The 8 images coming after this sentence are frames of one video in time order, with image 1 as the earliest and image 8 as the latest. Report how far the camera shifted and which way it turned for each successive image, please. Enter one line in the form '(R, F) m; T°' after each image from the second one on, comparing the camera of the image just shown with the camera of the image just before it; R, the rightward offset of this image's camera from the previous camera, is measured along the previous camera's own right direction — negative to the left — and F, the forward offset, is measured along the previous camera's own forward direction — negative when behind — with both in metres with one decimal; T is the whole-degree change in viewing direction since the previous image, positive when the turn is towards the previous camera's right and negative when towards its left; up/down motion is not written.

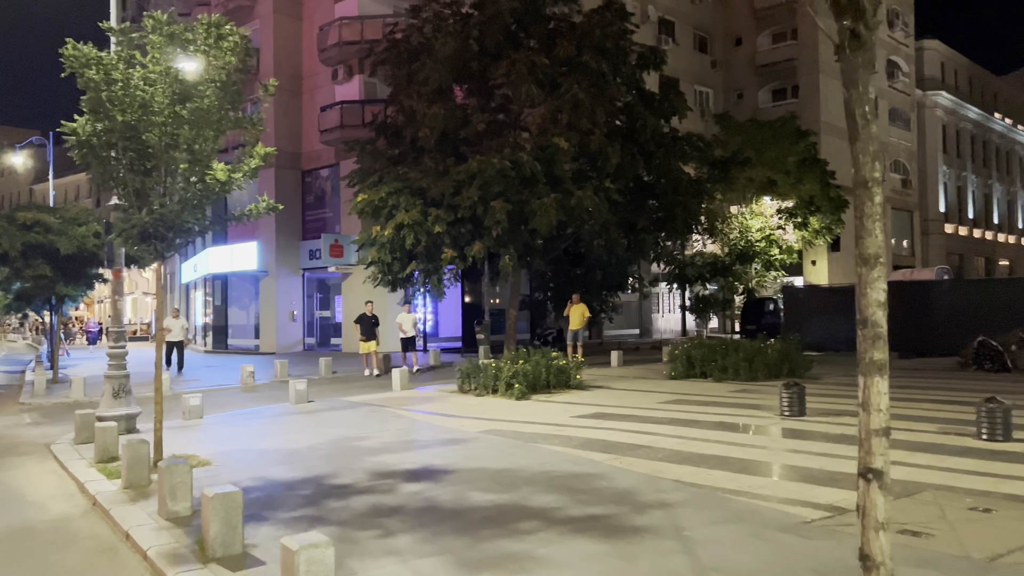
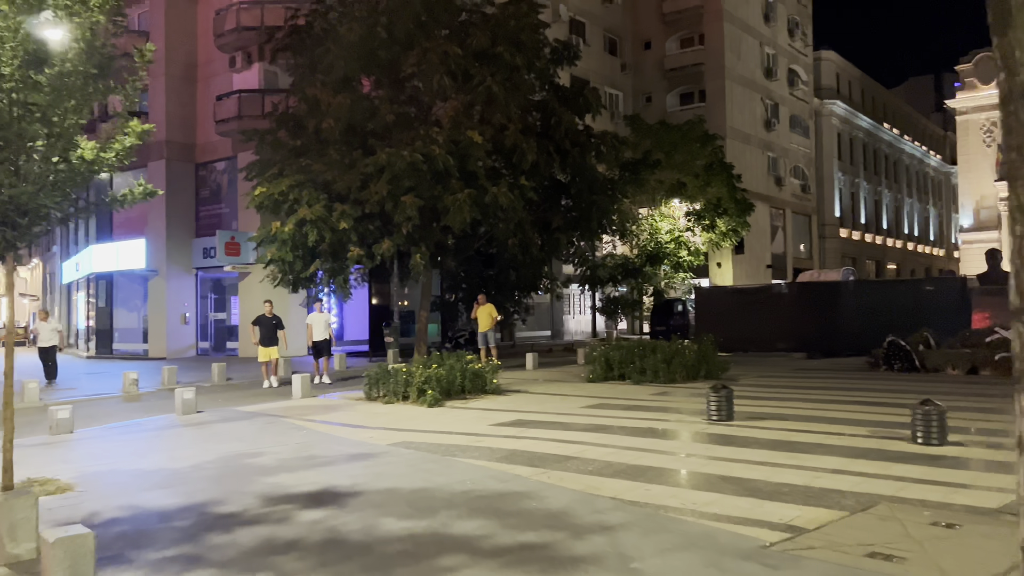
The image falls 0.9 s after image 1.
(-0.1, +0.8) m; +7°
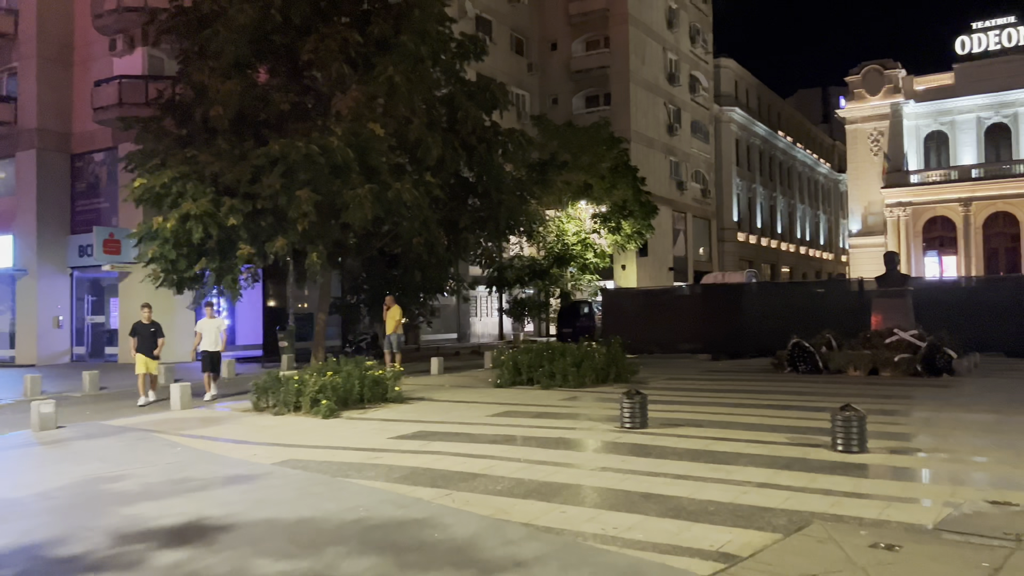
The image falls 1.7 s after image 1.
(0.0, +0.7) m; +7°
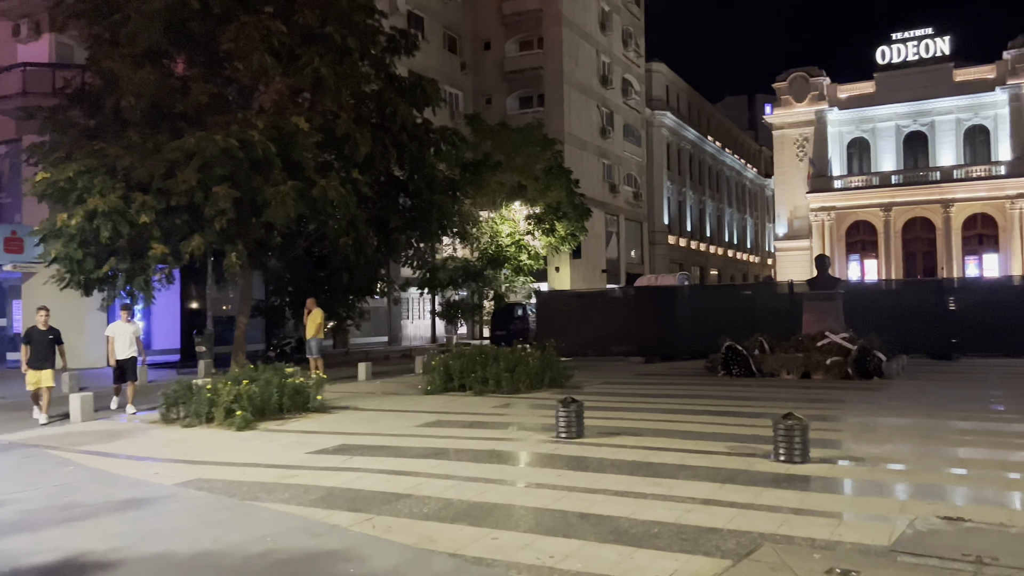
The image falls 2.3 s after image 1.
(0.0, +0.5) m; +5°
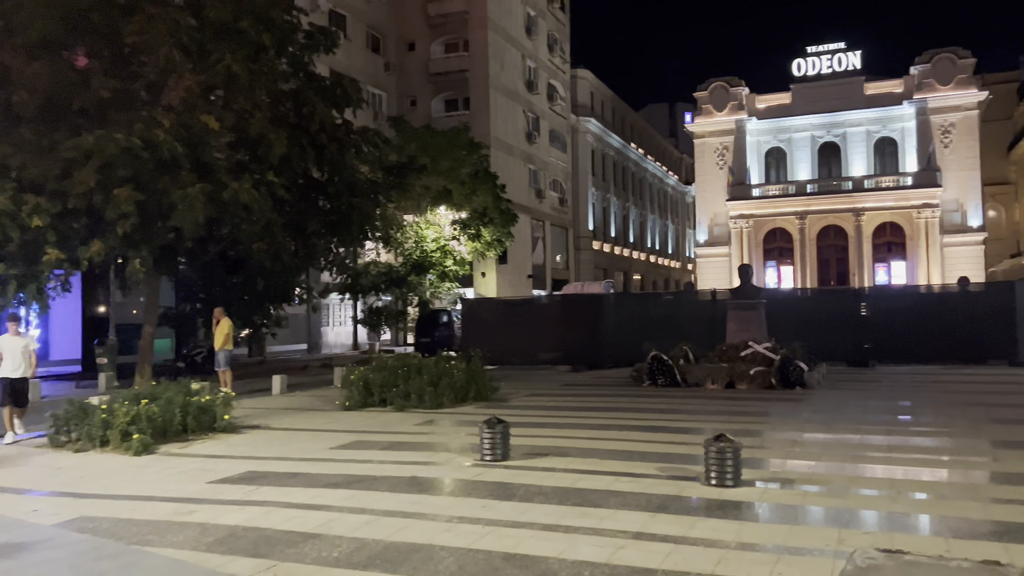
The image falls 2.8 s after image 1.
(0.0, +0.4) m; +5°
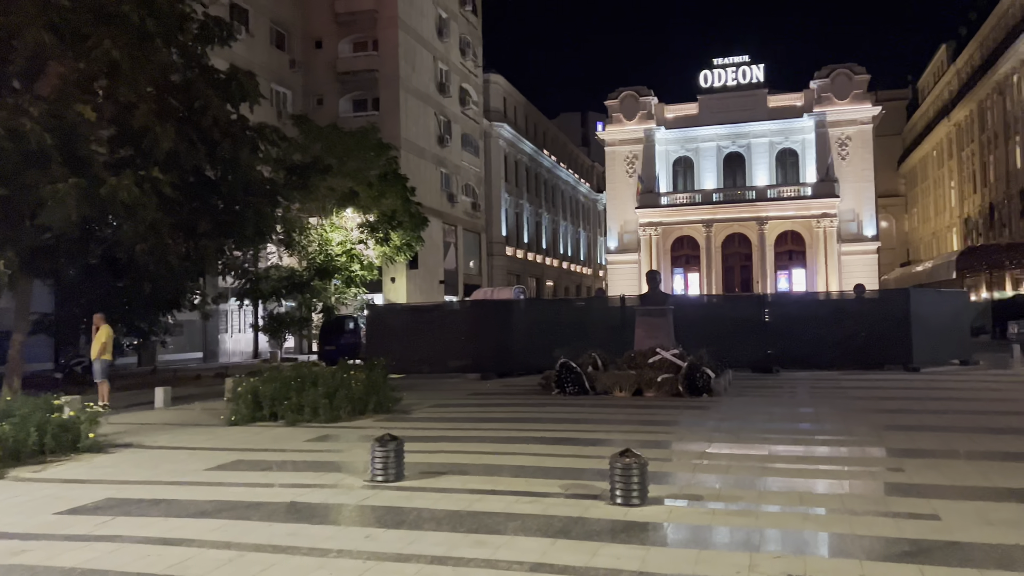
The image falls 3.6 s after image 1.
(+0.2, +0.6) m; +6°
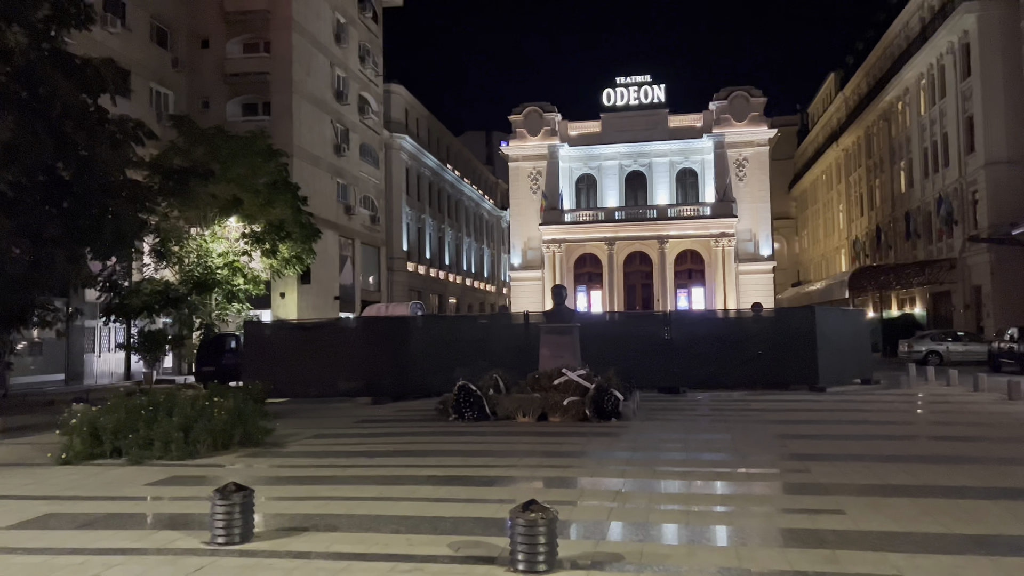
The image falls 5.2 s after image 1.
(+0.2, +1.3) m; +7°
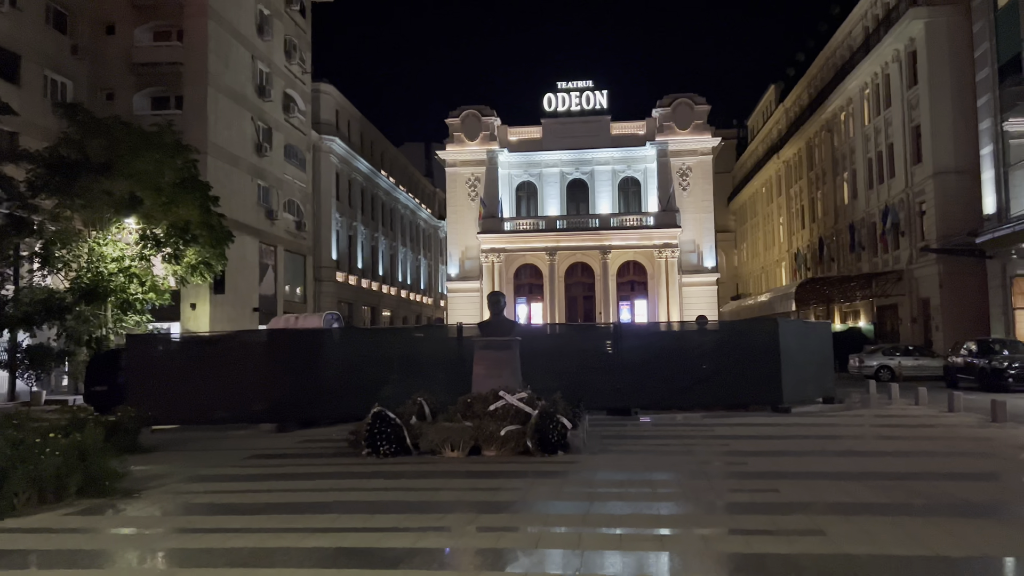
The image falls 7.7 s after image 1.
(+0.2, +2.2) m; +4°
